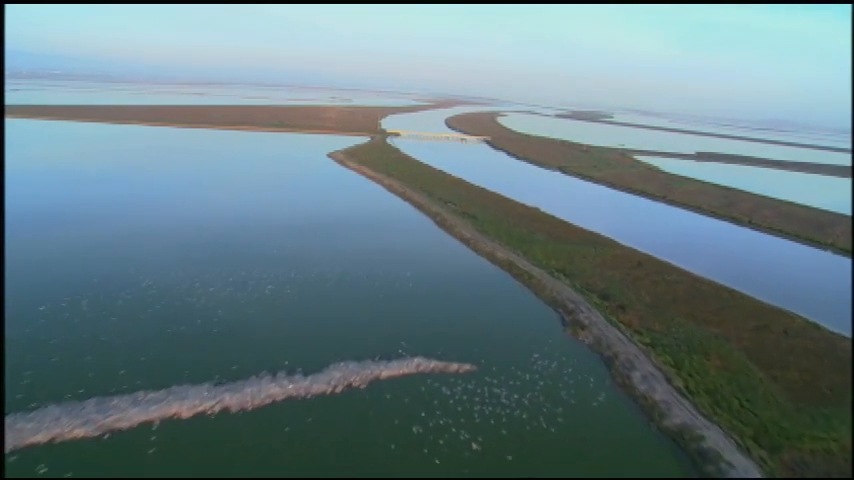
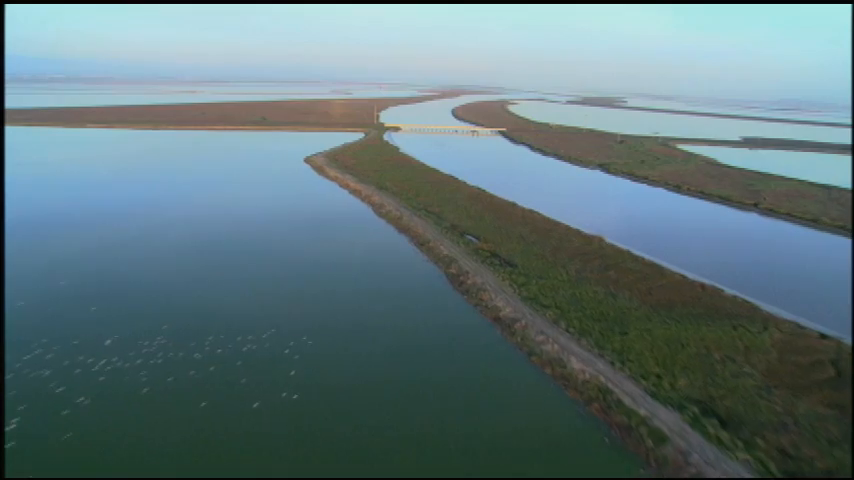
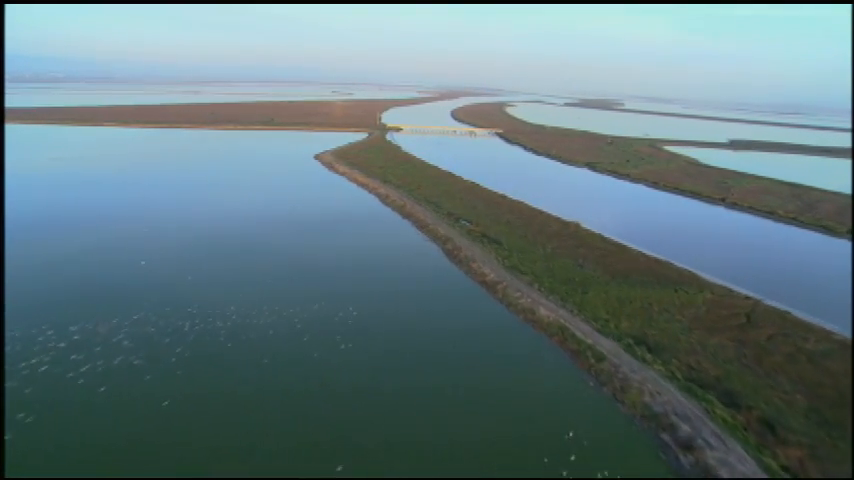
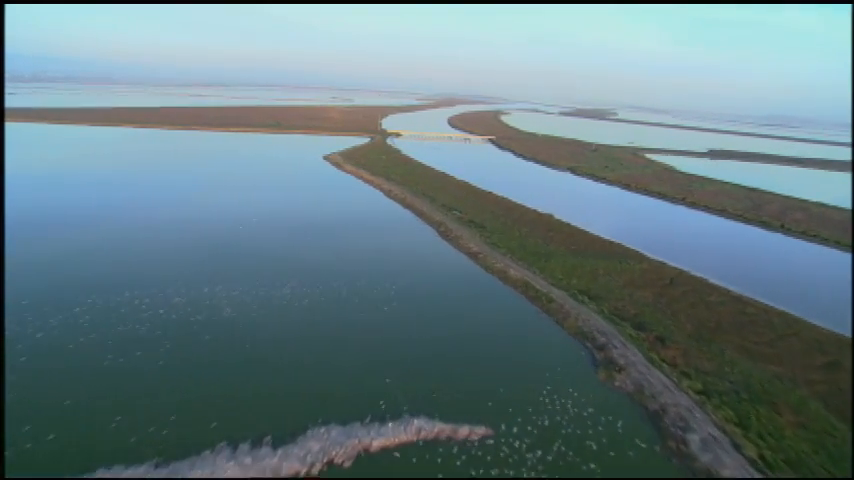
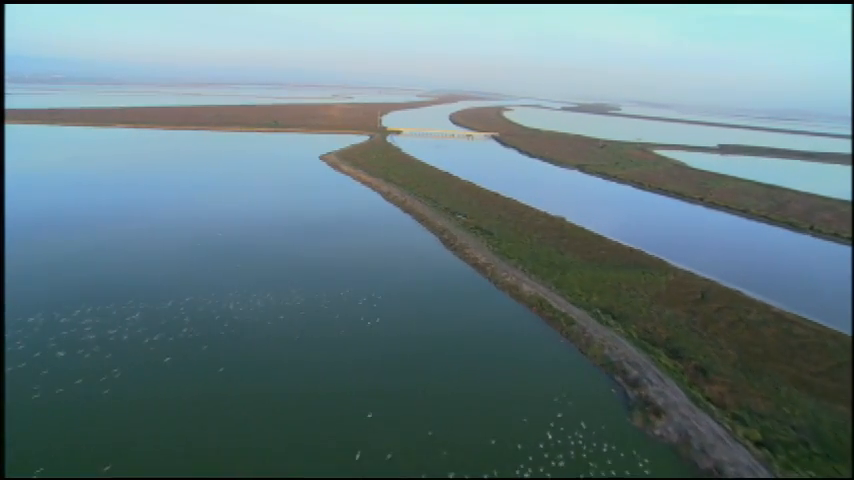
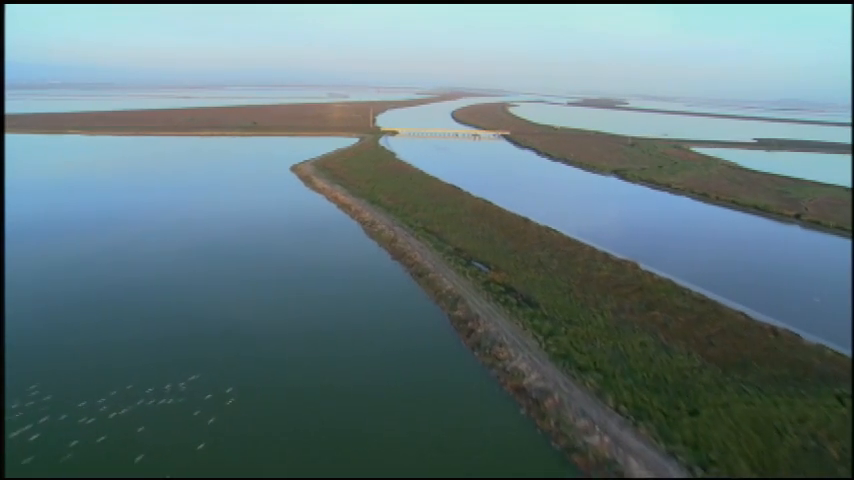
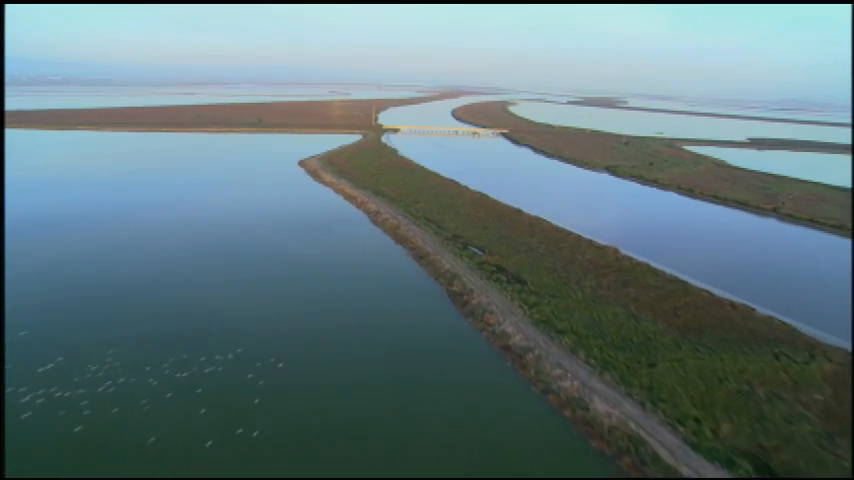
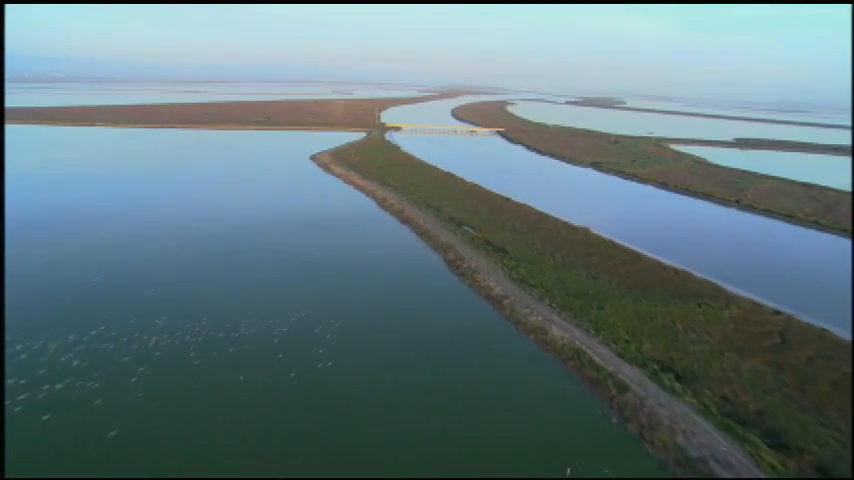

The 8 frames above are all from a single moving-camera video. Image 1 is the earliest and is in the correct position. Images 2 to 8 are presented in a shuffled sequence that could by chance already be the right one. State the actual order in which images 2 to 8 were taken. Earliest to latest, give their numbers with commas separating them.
4, 5, 3, 8, 2, 7, 6
